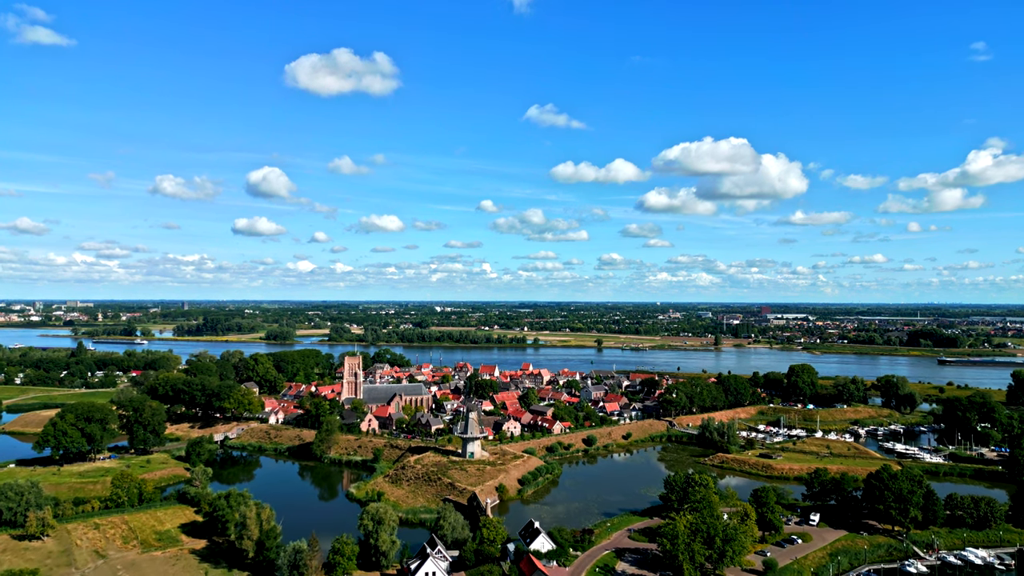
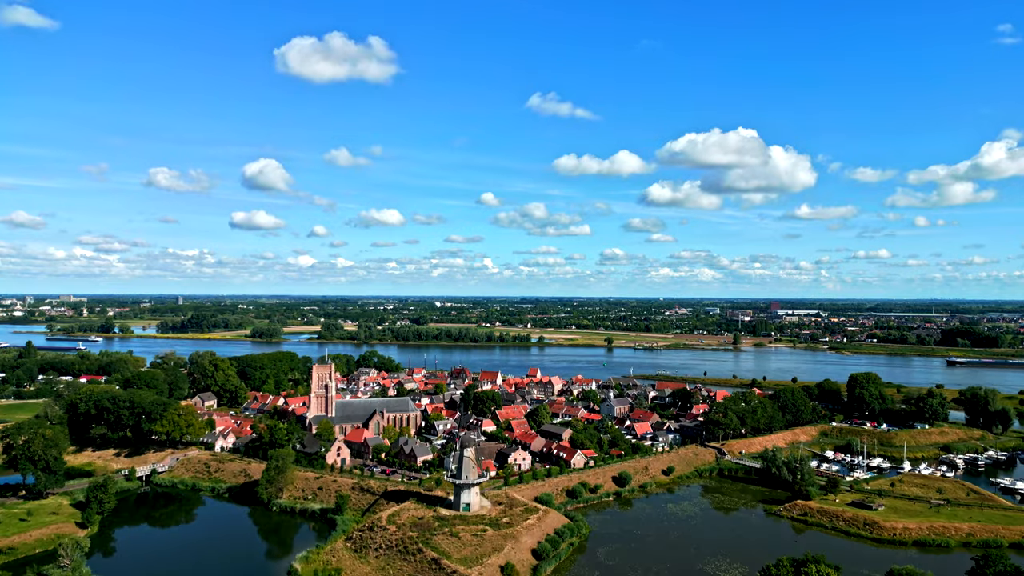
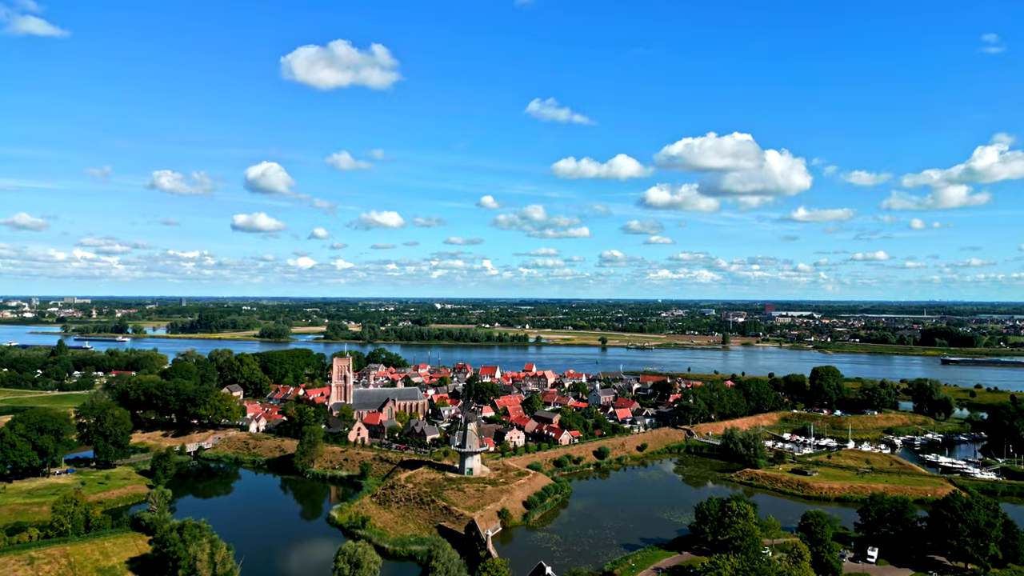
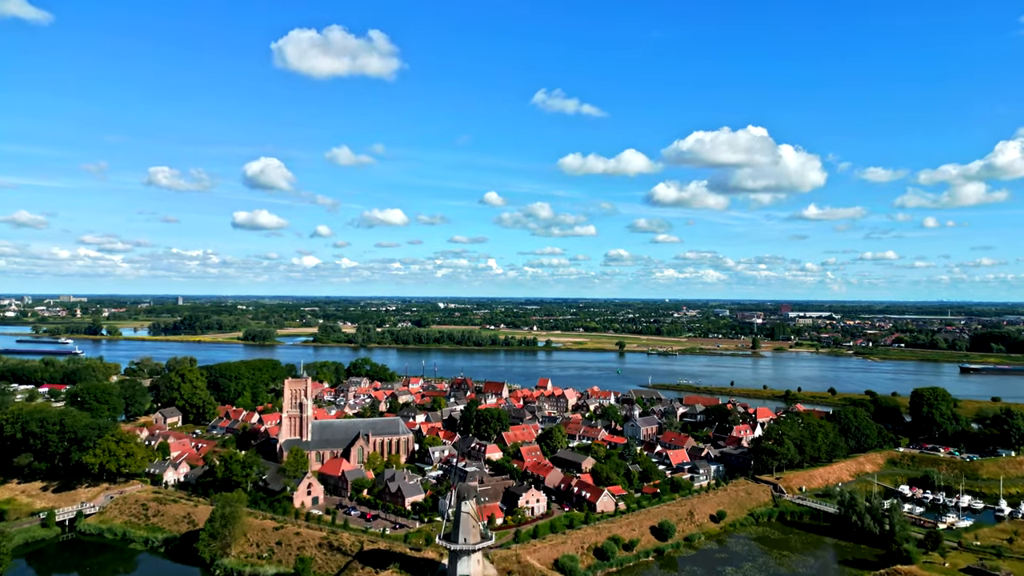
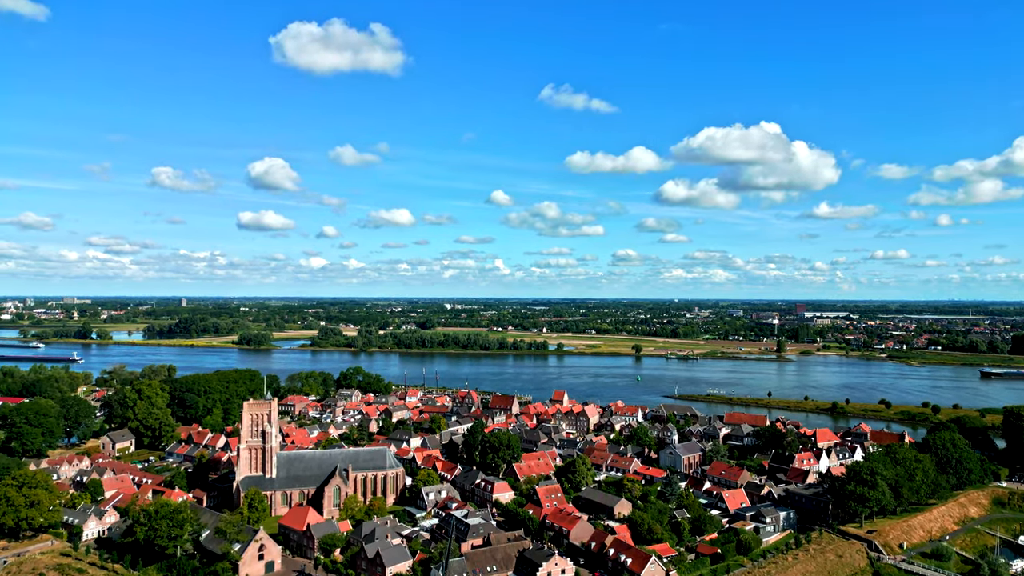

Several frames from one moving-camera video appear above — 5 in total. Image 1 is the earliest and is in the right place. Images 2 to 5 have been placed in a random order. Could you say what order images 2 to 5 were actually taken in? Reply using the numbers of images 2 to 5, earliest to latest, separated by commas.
3, 2, 4, 5
